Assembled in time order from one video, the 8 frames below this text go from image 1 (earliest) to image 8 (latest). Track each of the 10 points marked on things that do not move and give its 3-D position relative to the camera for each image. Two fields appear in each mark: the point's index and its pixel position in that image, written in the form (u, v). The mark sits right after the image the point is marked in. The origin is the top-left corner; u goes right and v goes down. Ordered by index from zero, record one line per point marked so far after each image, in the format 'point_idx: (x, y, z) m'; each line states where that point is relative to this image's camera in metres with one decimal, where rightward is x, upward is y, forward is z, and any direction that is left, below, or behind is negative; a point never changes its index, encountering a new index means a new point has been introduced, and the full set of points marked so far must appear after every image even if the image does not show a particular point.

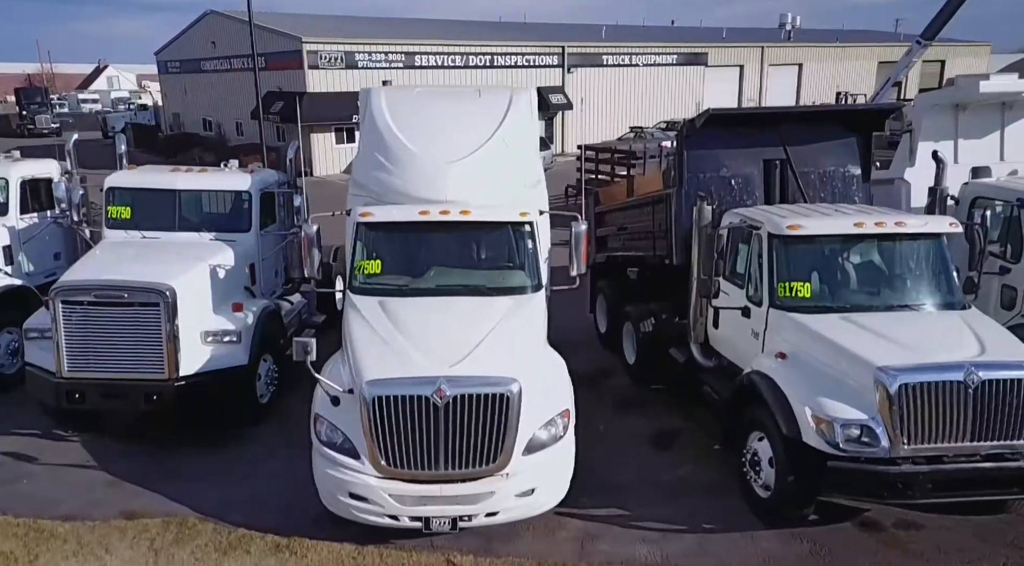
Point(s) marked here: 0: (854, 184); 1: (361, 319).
0: (+2.4, +0.7, +5.7) m
1: (-0.8, -0.2, +4.5) m
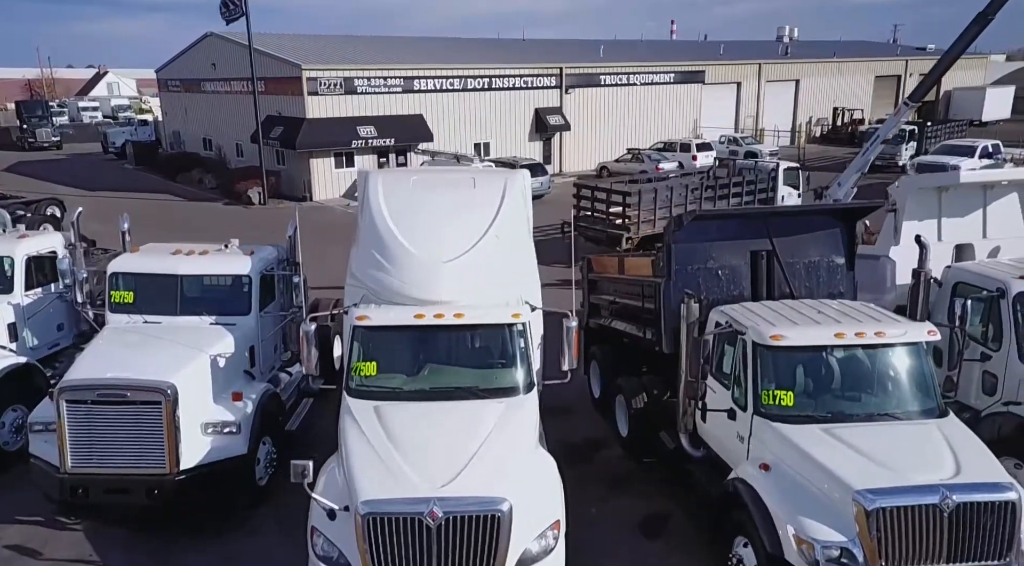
0: (+2.4, +0.1, +5.9) m
1: (-0.9, -0.8, +4.6) m
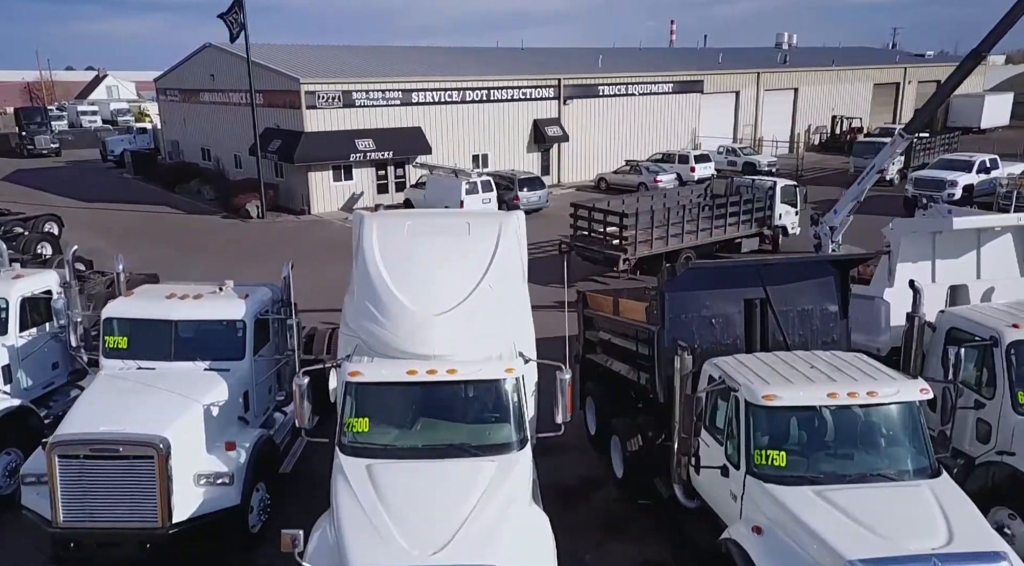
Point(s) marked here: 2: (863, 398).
0: (+2.3, -0.3, +5.9) m
1: (-0.9, -1.2, +4.6) m
2: (+2.0, -0.7, +4.7) m
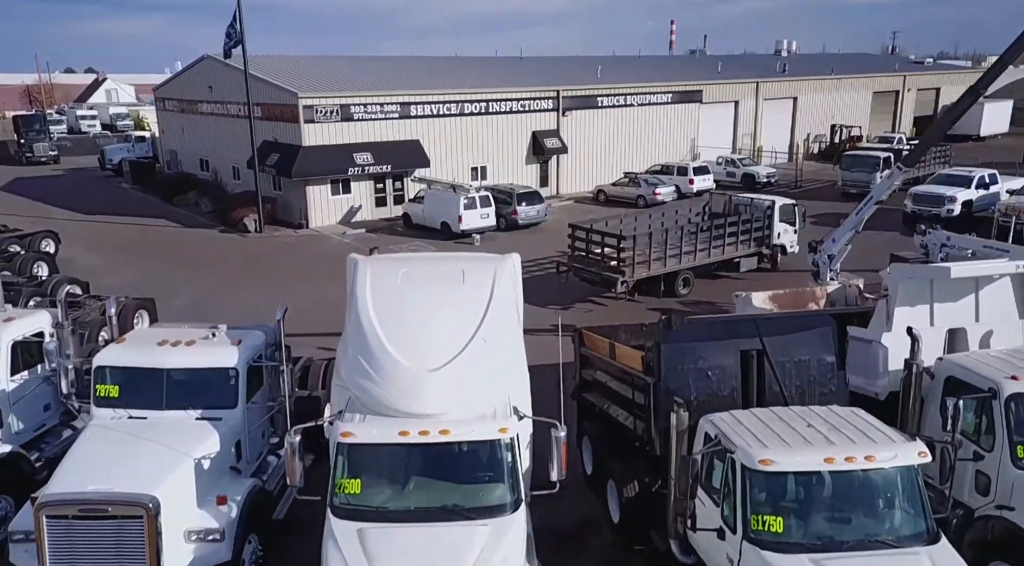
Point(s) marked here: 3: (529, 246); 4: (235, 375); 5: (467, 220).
0: (+2.3, -0.6, +5.8) m
1: (-1.0, -1.5, +4.6) m
2: (+2.0, -1.0, +4.6) m
3: (+0.4, +0.9, +19.6) m
4: (-2.1, -0.7, +6.2) m
5: (-1.1, +1.5, +19.7) m
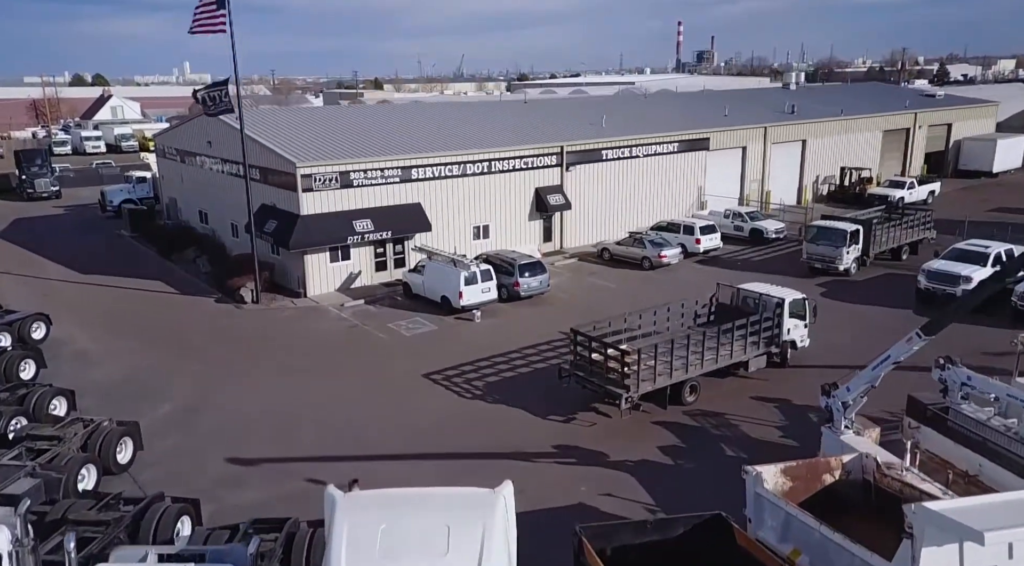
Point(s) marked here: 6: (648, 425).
0: (+2.2, -2.4, +5.3) m
1: (-1.1, -3.3, +4.1) m
2: (+1.9, -2.8, +4.1) m
3: (+0.5, -0.9, +19.1) m
4: (-2.2, -2.5, +5.7) m
5: (-1.0, -0.3, +19.2) m
6: (+2.2, -2.3, +13.0) m
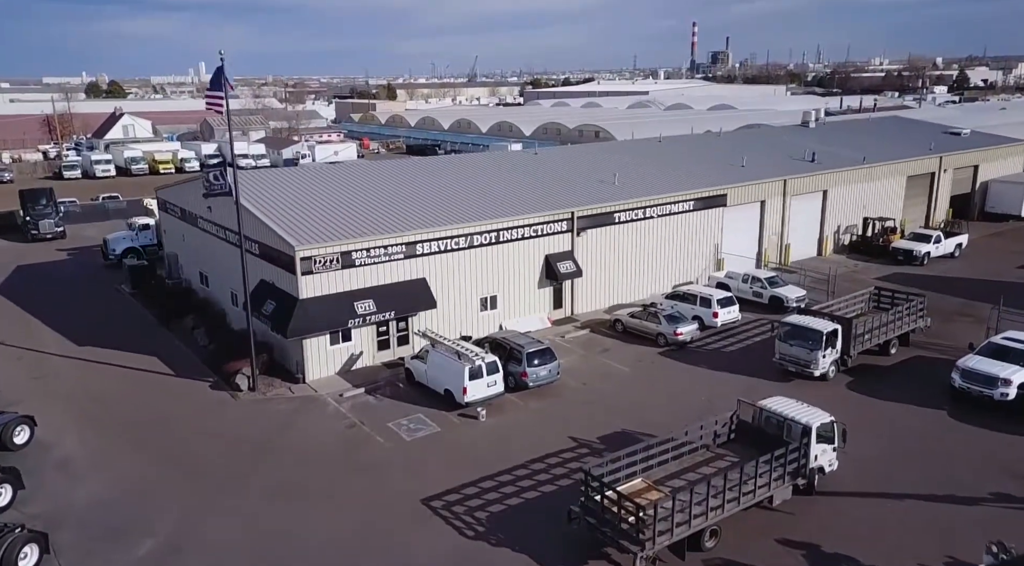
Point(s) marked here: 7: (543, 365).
0: (+2.1, -4.5, +4.2) m
1: (-1.1, -5.5, +3.1) m
2: (+1.8, -4.9, +3.0) m
3: (+0.6, -3.1, +18.0) m
4: (-2.3, -4.6, +4.7) m
5: (-0.9, -2.4, +18.2) m
6: (+2.3, -4.4, +12.0) m
7: (+0.7, -2.0, +19.4) m
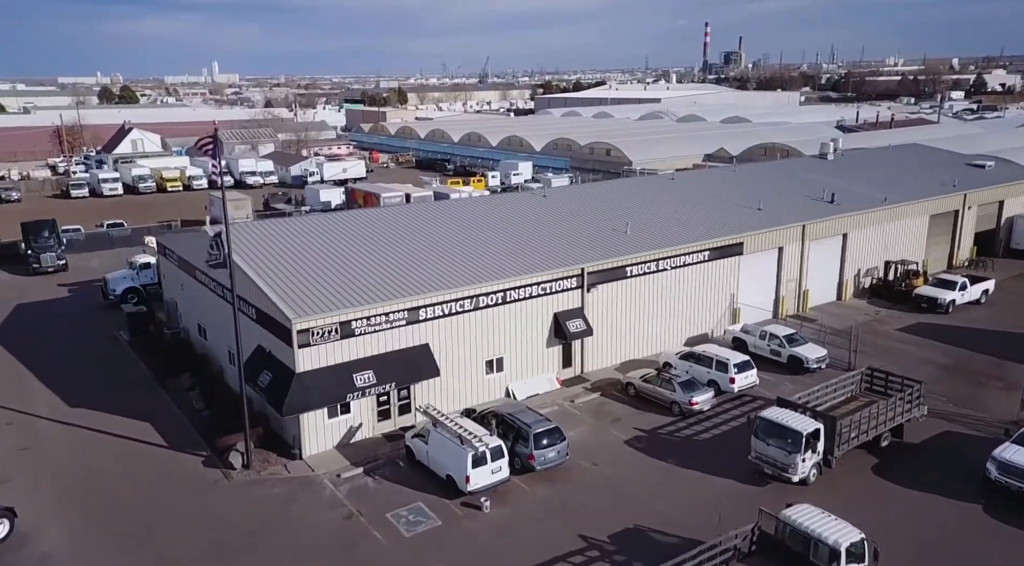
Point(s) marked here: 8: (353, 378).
0: (+2.0, -6.3, +3.2) m
1: (-1.2, -7.2, +2.1) m
2: (+1.7, -6.7, +2.0) m
3: (+0.7, -4.8, +17.1) m
4: (-2.3, -6.4, +3.8) m
5: (-0.8, -4.2, +17.2) m
6: (+2.3, -6.2, +11.0) m
7: (+0.9, -3.7, +18.4) m
8: (-3.9, -2.3, +19.5) m
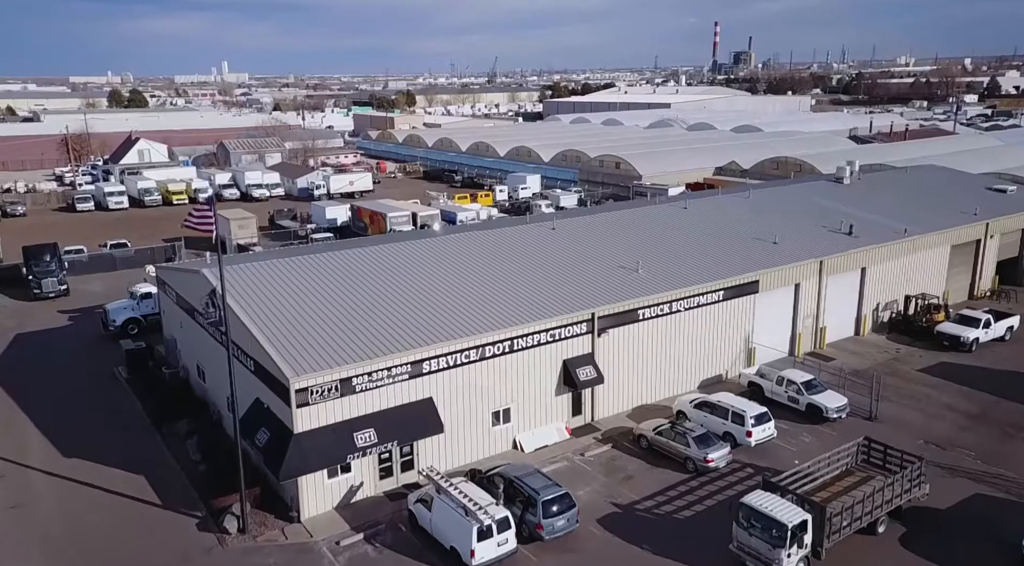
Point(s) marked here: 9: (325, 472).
0: (+2.0, -7.6, +2.3) m
1: (-1.3, -8.5, +1.3) m
2: (+1.7, -8.0, +1.2) m
3: (+0.9, -6.1, +16.2) m
4: (-2.3, -7.7, +3.0) m
5: (-0.6, -5.5, +16.4) m
6: (+2.4, -7.5, +10.1) m
7: (+1.0, -5.0, +17.5) m
8: (-3.7, -3.6, +18.7) m
9: (-4.4, -4.4, +18.8) m
